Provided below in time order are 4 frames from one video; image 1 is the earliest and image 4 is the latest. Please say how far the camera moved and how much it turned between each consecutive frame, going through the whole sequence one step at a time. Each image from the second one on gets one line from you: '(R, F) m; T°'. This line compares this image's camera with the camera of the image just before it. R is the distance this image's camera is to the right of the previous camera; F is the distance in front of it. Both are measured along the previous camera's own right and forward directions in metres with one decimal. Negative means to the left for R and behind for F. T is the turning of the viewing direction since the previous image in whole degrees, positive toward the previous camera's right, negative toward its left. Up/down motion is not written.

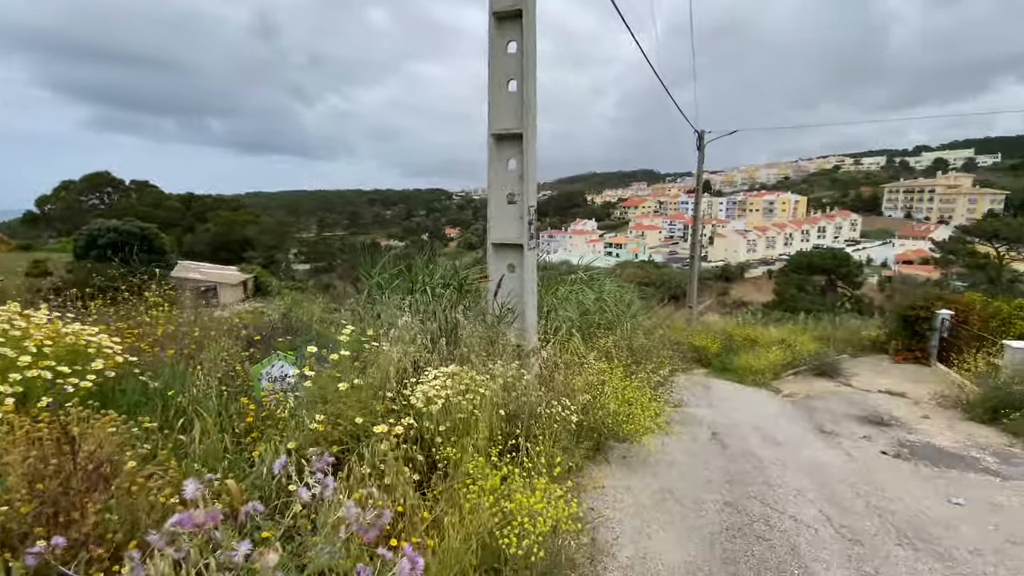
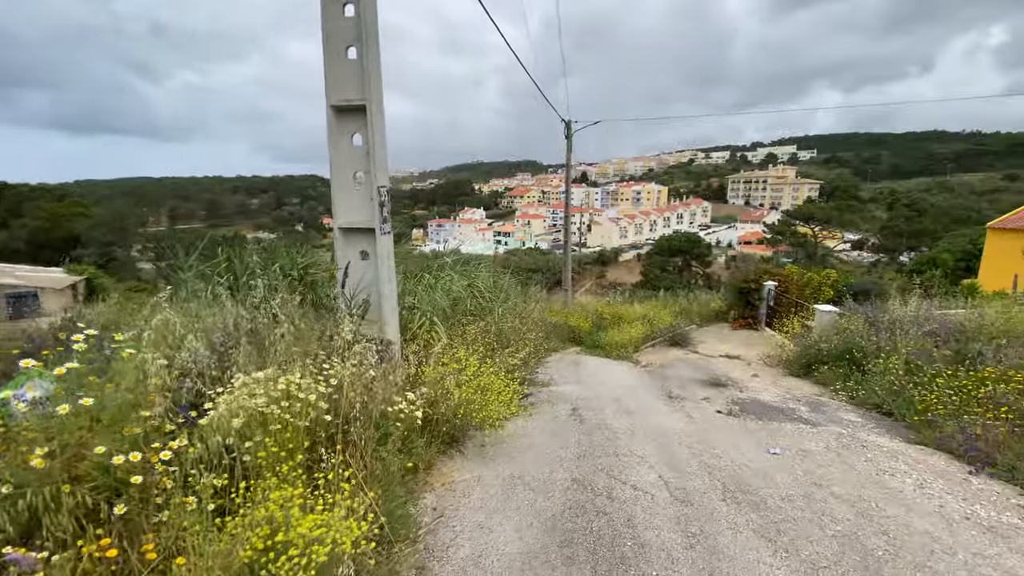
(+0.3, +0.2) m; +13°
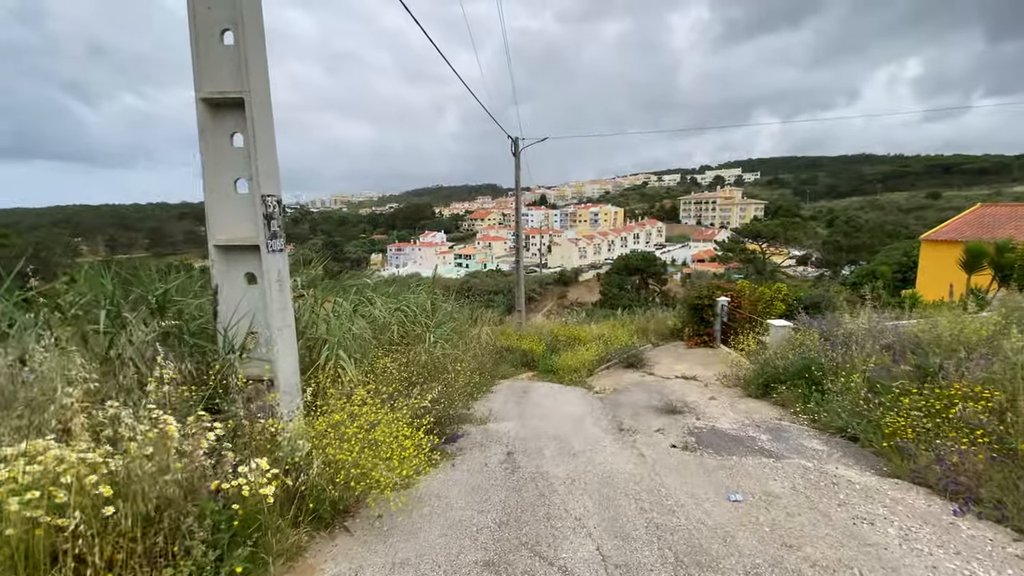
(+0.3, +0.6) m; +5°
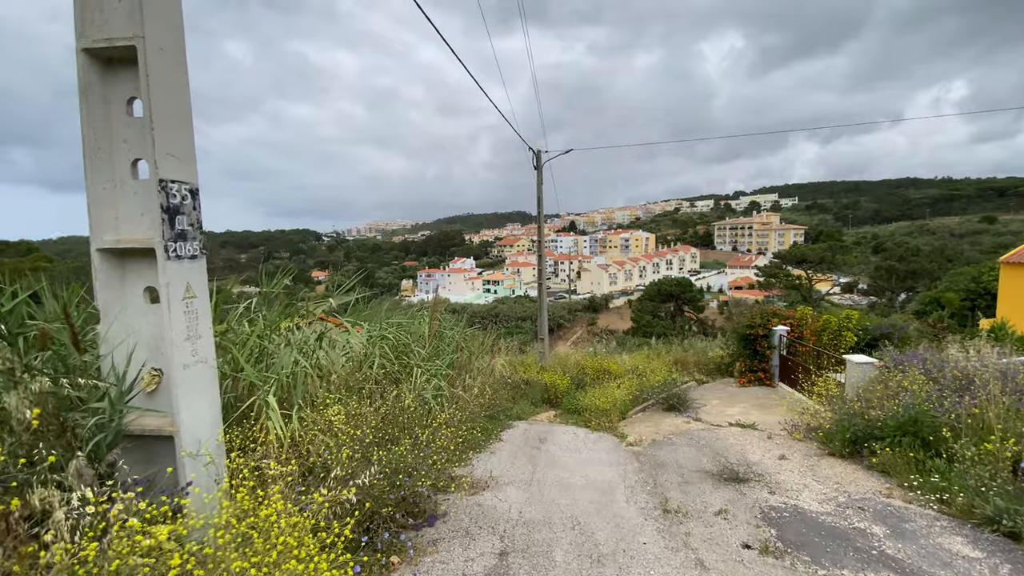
(+0.2, +1.1) m; -4°
